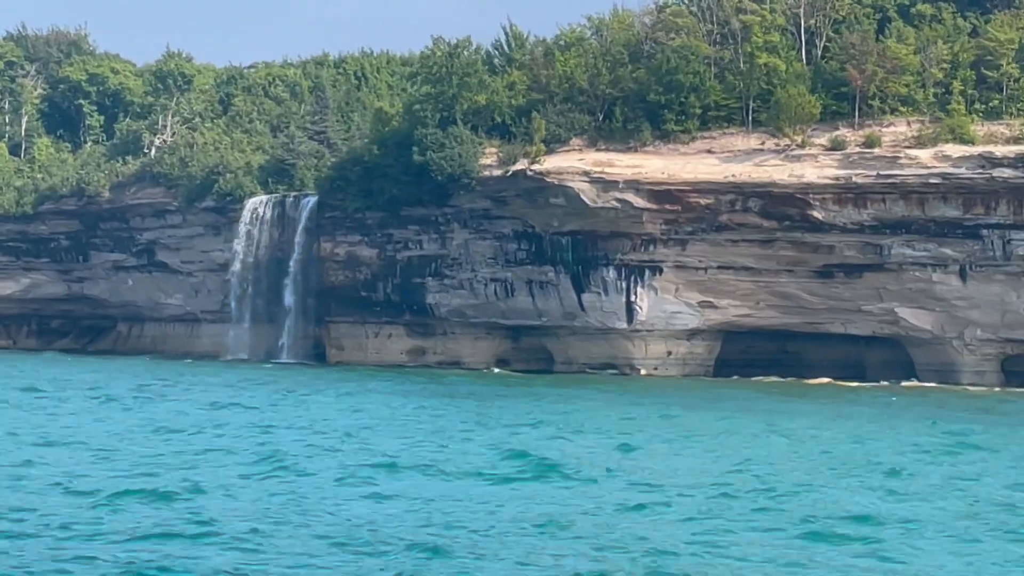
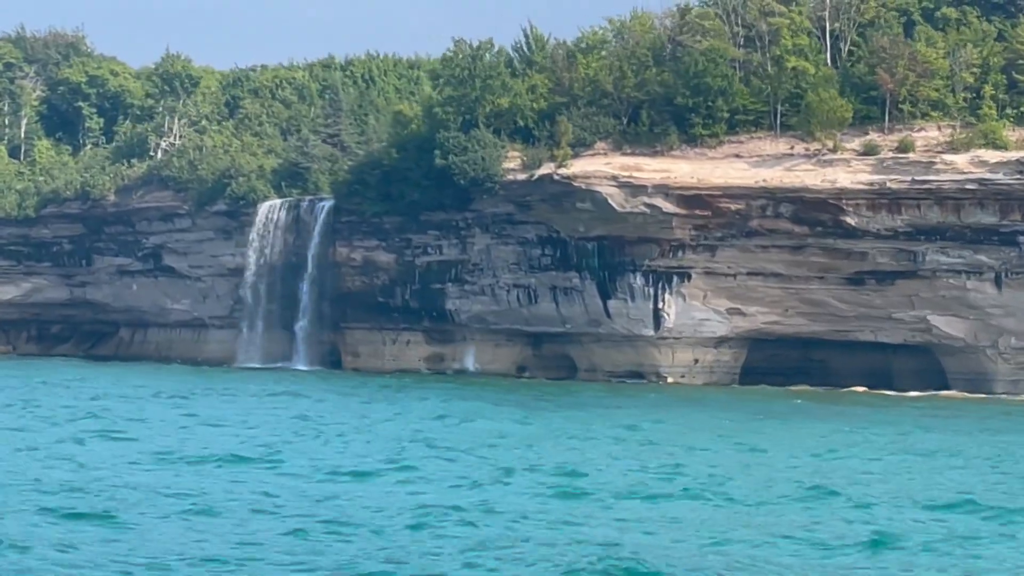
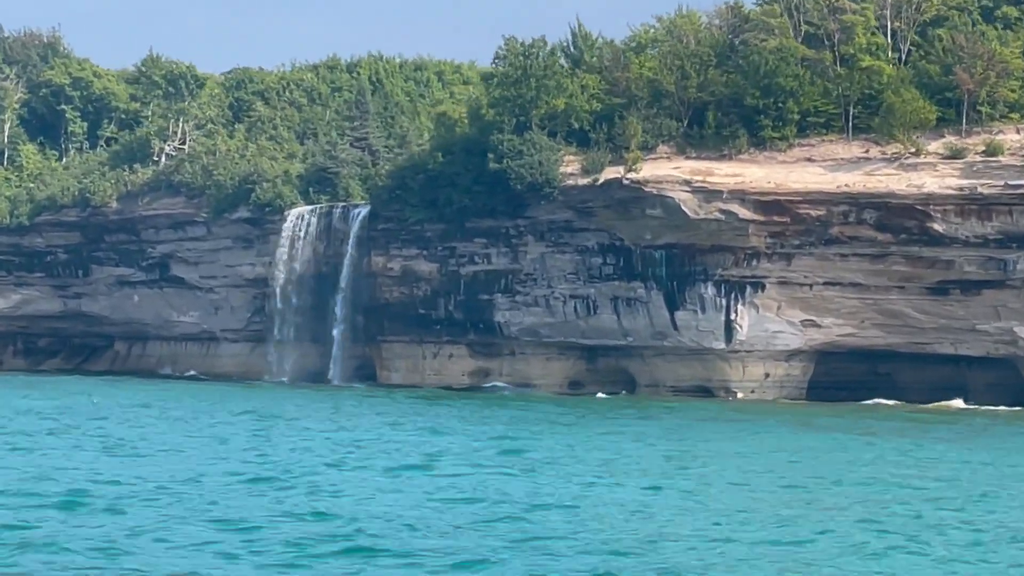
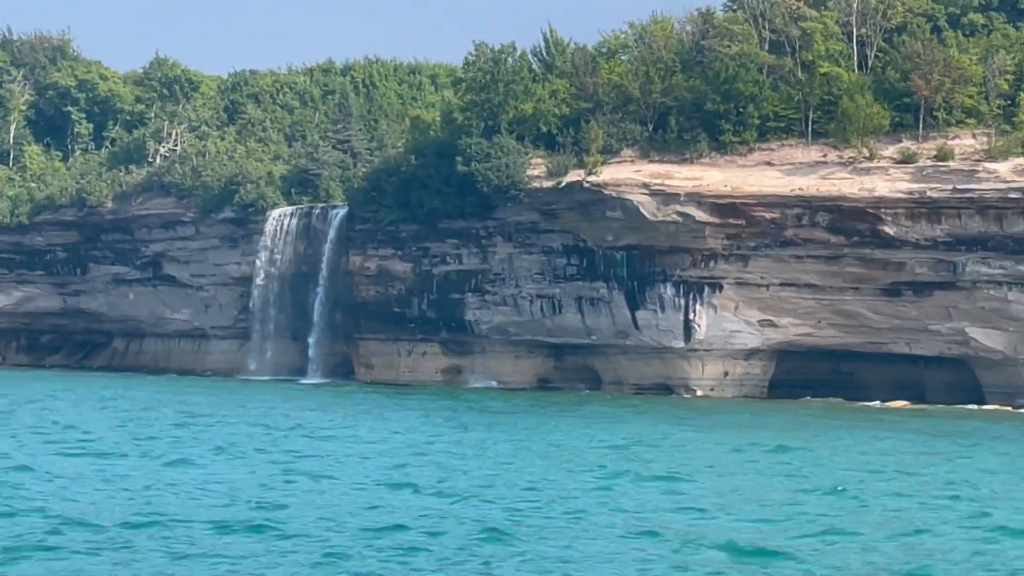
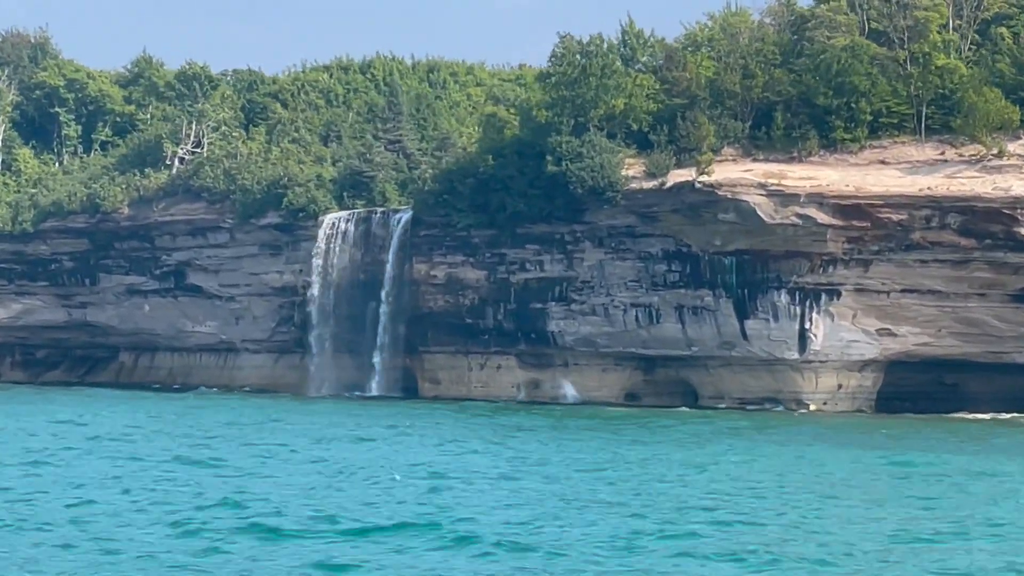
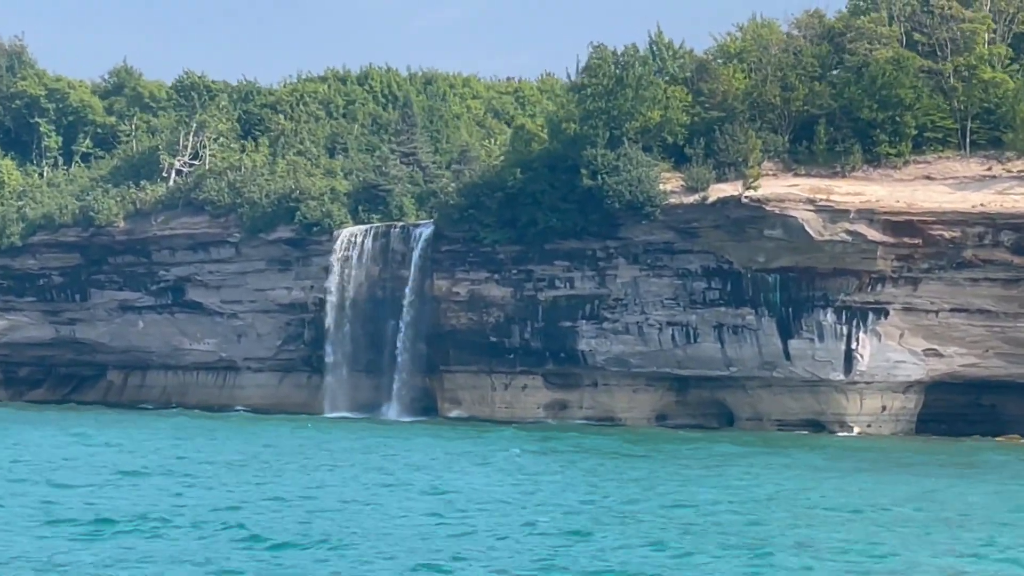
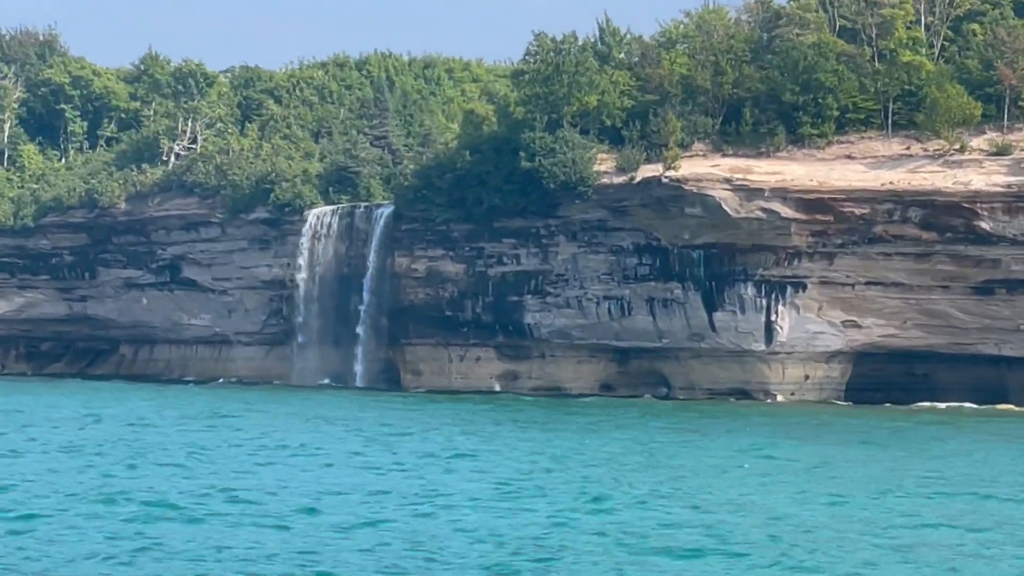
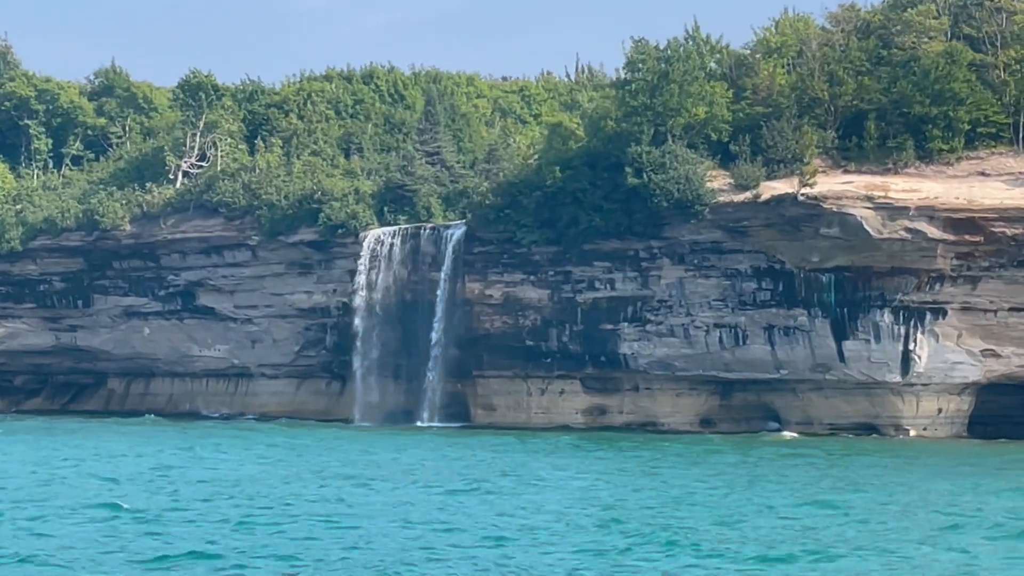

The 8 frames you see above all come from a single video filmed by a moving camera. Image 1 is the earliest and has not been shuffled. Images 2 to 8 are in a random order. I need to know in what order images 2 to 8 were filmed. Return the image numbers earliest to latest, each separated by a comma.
2, 4, 3, 7, 5, 6, 8
